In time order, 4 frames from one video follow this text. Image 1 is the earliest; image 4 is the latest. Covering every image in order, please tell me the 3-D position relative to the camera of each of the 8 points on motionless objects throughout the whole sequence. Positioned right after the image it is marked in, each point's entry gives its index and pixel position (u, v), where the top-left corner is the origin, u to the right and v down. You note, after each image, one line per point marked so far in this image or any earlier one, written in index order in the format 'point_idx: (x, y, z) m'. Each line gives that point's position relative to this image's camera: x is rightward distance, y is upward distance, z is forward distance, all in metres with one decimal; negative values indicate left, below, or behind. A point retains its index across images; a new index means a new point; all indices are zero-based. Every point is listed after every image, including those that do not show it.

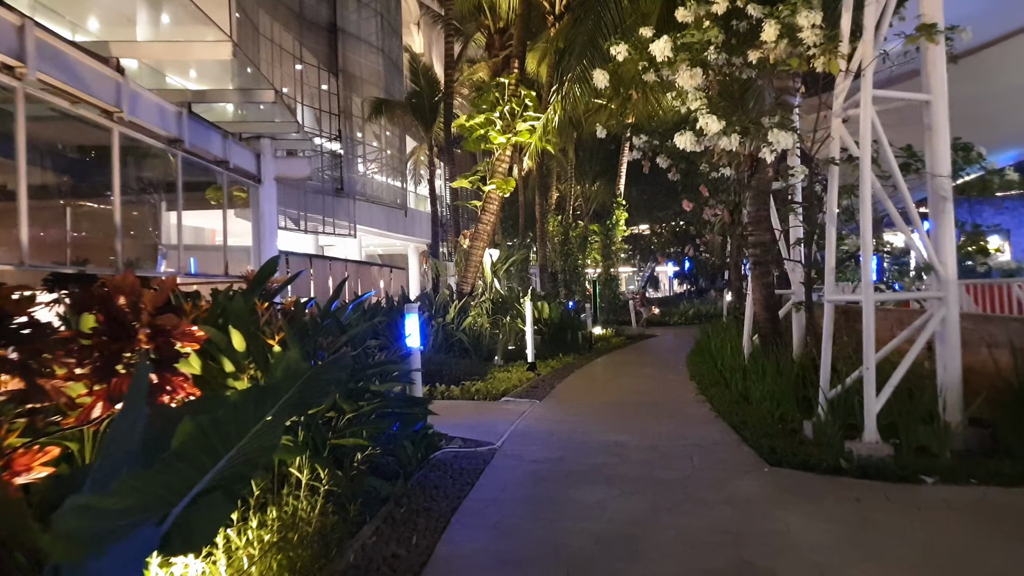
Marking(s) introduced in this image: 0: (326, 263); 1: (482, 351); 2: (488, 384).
0: (-3.7, +0.5, +16.7) m
1: (-0.5, -1.1, +14.3) m
2: (-0.3, -1.3, +11.1) m
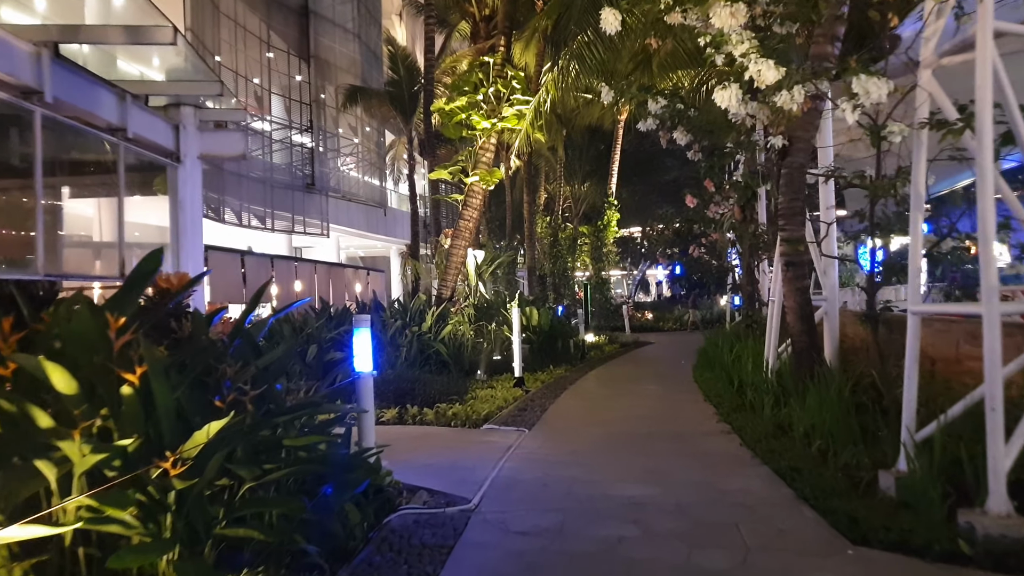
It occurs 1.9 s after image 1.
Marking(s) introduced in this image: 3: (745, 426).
0: (-3.9, +0.4, +15.0) m
1: (-0.7, -1.1, +12.7) m
2: (-0.5, -1.3, +9.5) m
3: (+2.0, -1.2, +7.3) m
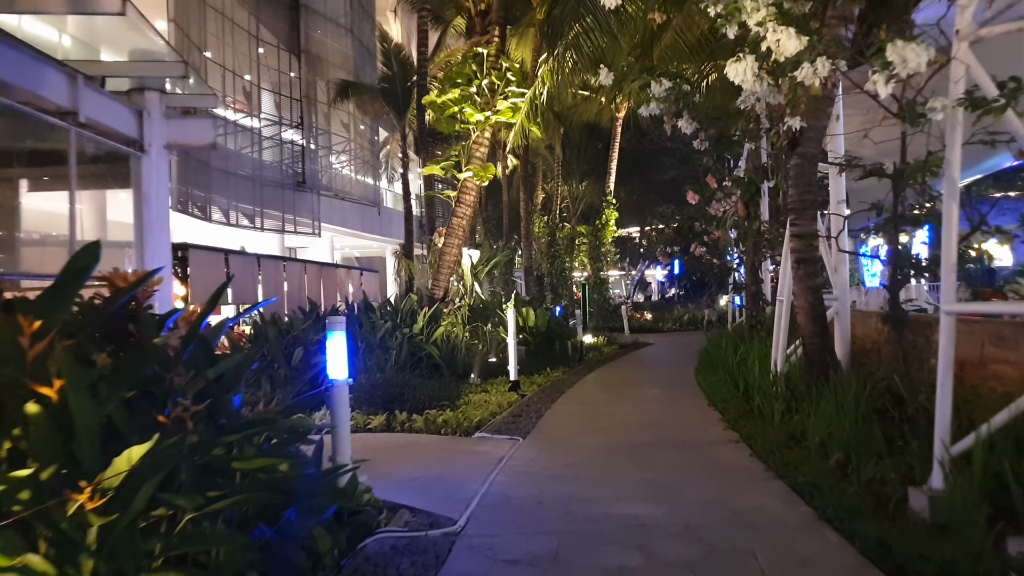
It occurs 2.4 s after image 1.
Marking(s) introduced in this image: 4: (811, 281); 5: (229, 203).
0: (-4.0, +0.4, +14.5) m
1: (-0.8, -1.1, +12.2) m
2: (-0.5, -1.3, +9.0) m
3: (+2.0, -1.2, +6.8) m
4: (+2.7, +0.1, +7.5) m
5: (-5.7, +1.7, +17.1) m
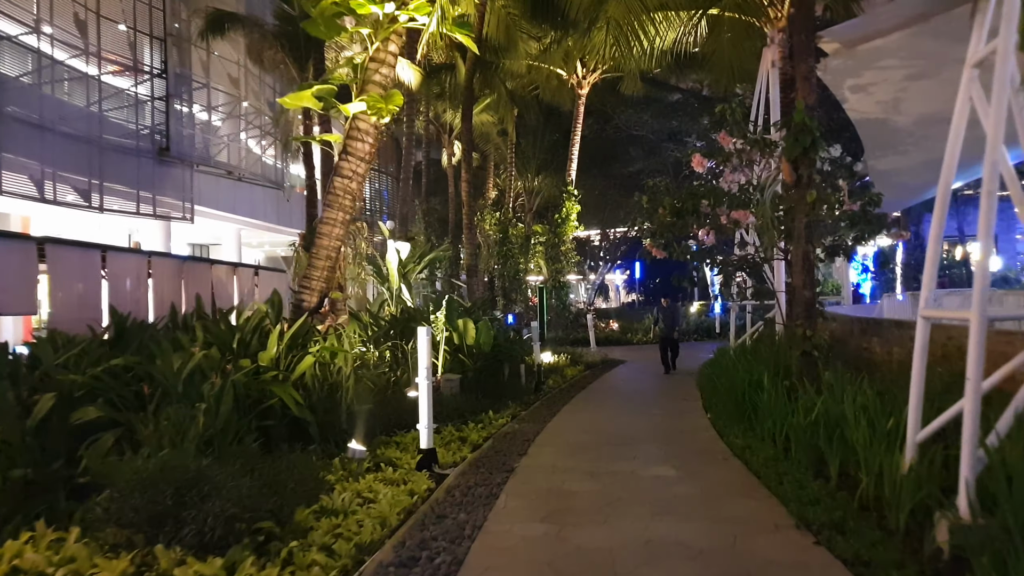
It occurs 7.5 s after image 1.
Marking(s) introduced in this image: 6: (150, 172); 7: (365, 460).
0: (-4.9, +0.4, +9.6) m
1: (-1.6, -1.2, +7.4) m
2: (-1.1, -1.3, +4.3) m
3: (+1.5, -1.2, +2.2) m
4: (+2.2, 0.0, +2.9) m
5: (-6.7, +1.7, +12.1) m
6: (-6.3, +2.0, +14.7) m
7: (-1.2, -1.4, +6.6) m
